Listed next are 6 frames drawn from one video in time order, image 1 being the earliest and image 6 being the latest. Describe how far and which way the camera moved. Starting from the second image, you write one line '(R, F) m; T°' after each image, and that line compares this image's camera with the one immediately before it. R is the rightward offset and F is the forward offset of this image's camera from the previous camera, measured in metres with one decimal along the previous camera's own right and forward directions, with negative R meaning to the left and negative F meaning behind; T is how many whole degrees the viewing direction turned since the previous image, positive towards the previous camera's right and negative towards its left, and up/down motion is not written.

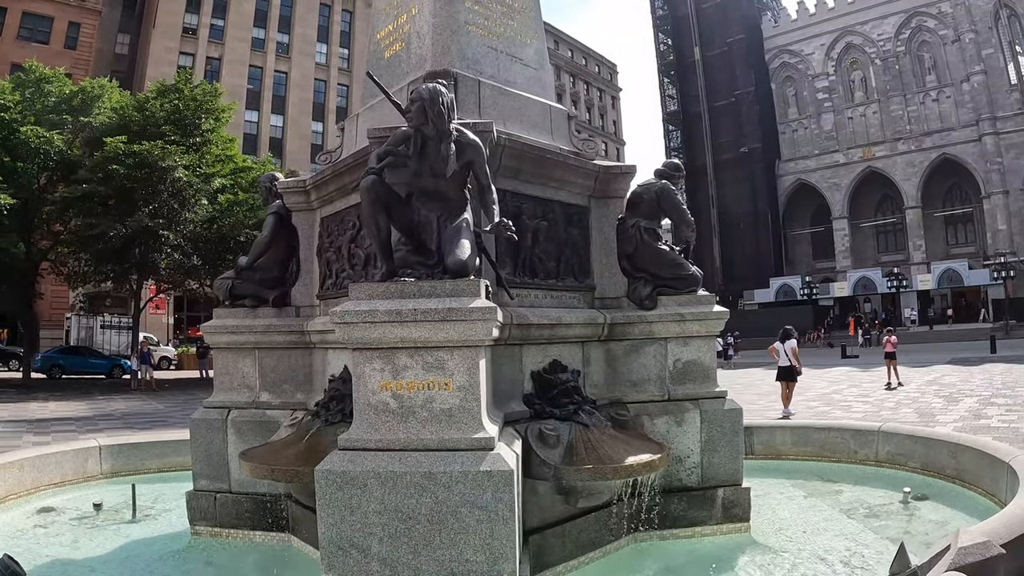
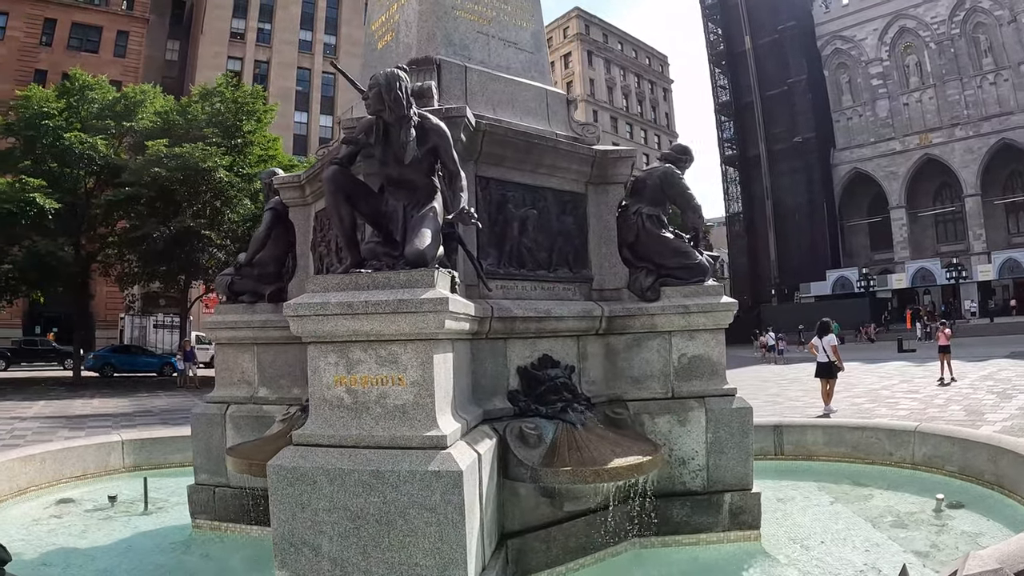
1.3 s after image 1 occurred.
(+0.4, +0.3) m; -4°
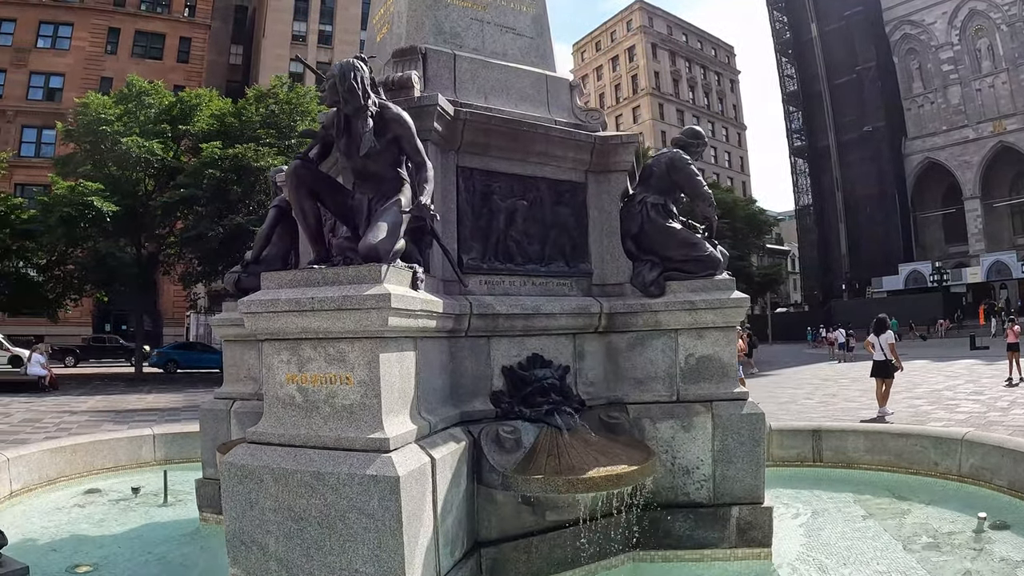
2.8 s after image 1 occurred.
(+0.5, +0.3) m; -5°
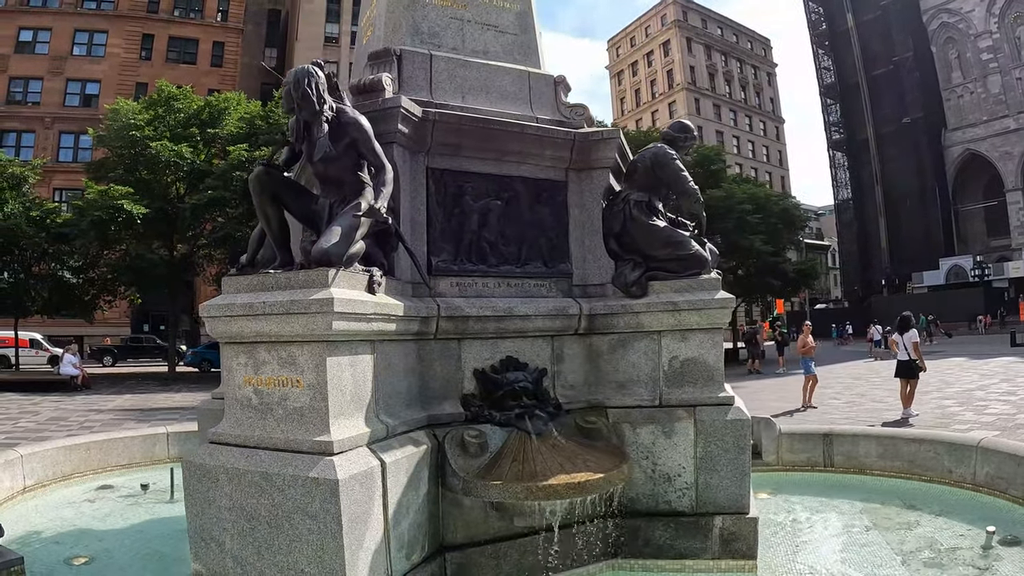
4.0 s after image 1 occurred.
(+0.4, +0.1) m; -3°
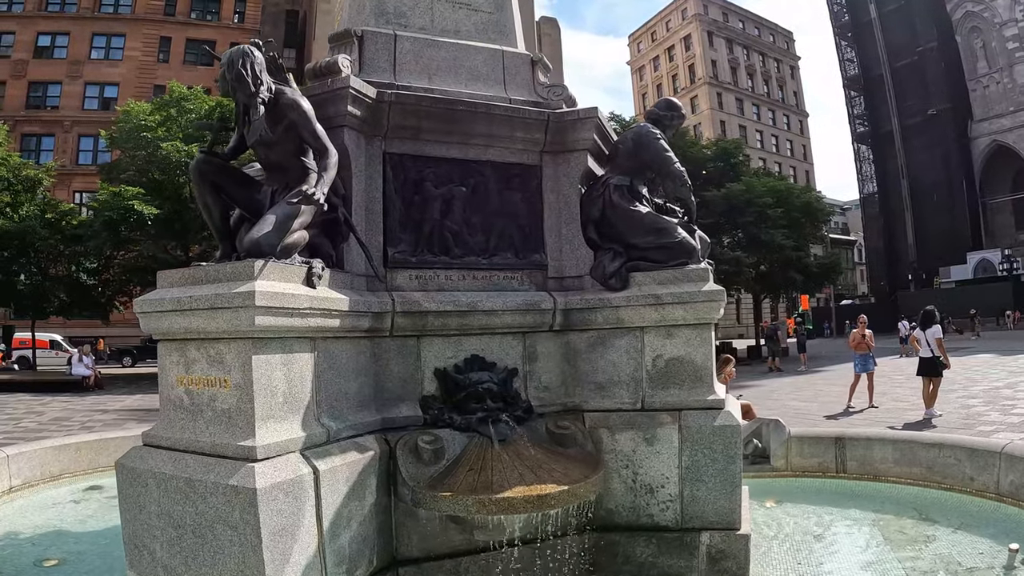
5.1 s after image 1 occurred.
(+0.4, +0.3) m; -2°
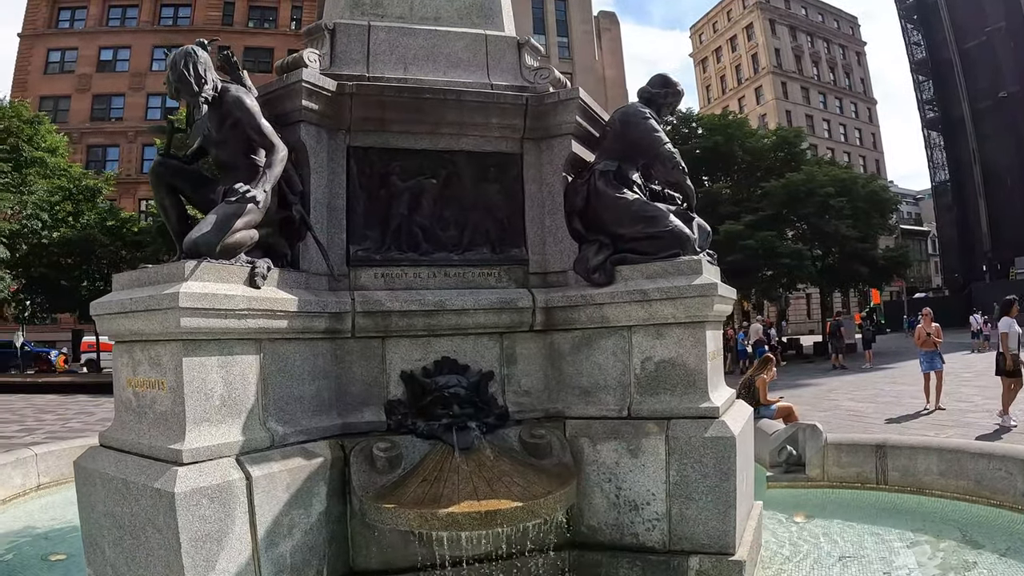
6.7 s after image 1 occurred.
(+0.5, +0.3) m; -5°
